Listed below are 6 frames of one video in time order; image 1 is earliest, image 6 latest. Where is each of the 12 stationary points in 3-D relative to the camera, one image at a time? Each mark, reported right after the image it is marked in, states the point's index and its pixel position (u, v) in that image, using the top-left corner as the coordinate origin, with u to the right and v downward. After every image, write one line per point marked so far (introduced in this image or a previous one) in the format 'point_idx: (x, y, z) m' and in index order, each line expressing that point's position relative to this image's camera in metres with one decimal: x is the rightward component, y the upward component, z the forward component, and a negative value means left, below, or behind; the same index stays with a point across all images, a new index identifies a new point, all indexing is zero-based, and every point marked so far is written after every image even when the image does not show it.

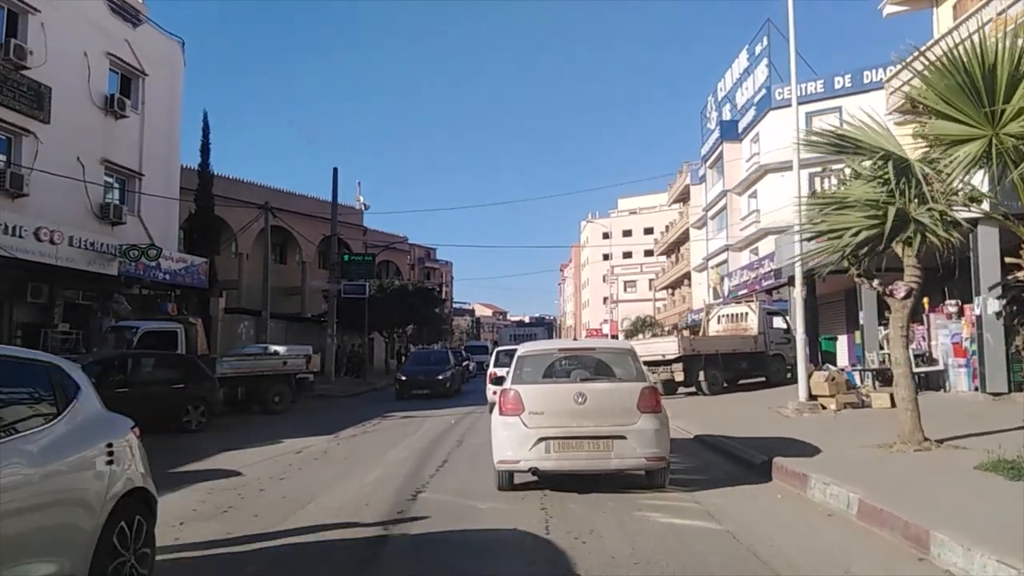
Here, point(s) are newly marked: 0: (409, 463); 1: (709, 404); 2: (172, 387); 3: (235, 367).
0: (-1.3, -2.2, +10.4) m
1: (+4.6, -2.7, +19.5) m
2: (-6.5, -1.9, +16.0) m
3: (-6.6, -1.9, +19.6) m
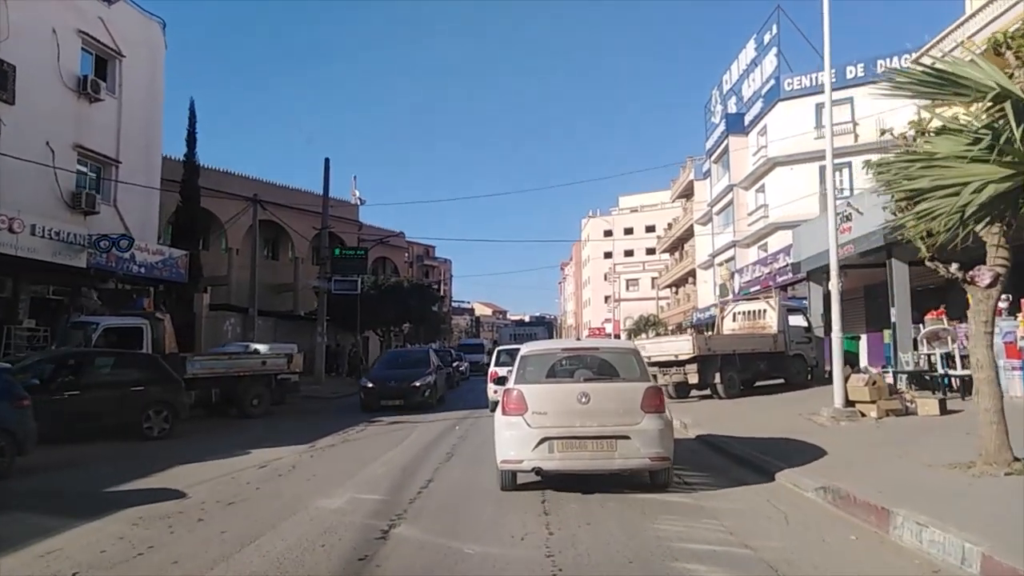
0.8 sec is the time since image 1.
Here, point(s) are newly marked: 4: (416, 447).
0: (-1.3, -2.1, +8.8) m
1: (+4.6, -2.6, +17.9) m
2: (-6.6, -1.8, +14.4) m
3: (-6.6, -1.7, +17.9) m
4: (-1.5, -2.4, +12.7) m
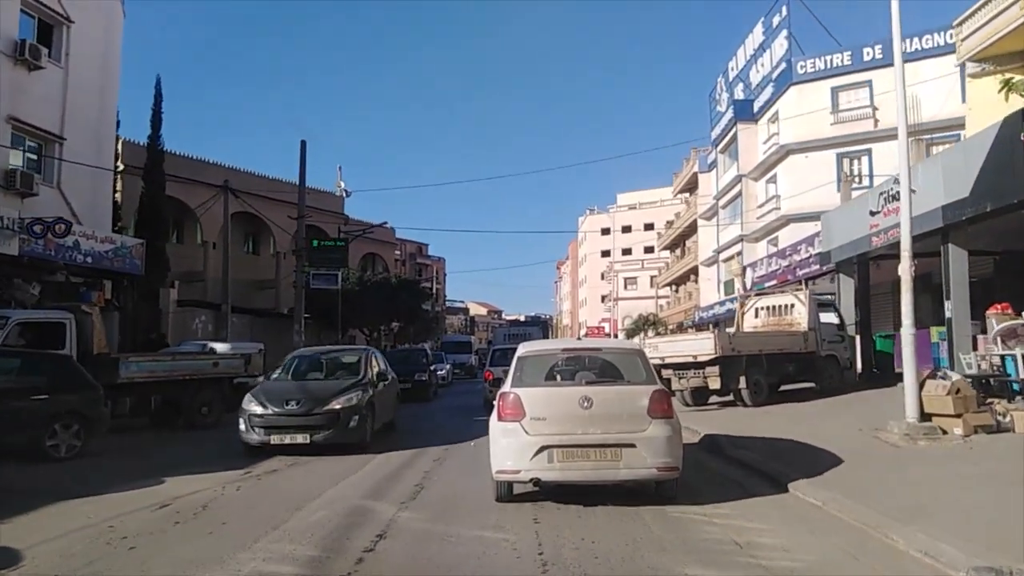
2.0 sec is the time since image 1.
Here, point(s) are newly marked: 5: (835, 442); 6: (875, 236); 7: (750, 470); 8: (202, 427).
0: (-1.4, -1.8, +6.1) m
1: (+4.4, -2.4, +15.3) m
2: (-6.7, -1.5, +11.7) m
3: (-6.7, -1.5, +15.3) m
4: (-1.6, -2.2, +10.0) m
5: (+4.6, -2.2, +12.0) m
6: (+7.9, +1.1, +18.3) m
7: (+3.3, -2.5, +11.4) m
8: (-6.1, -2.8, +16.5) m
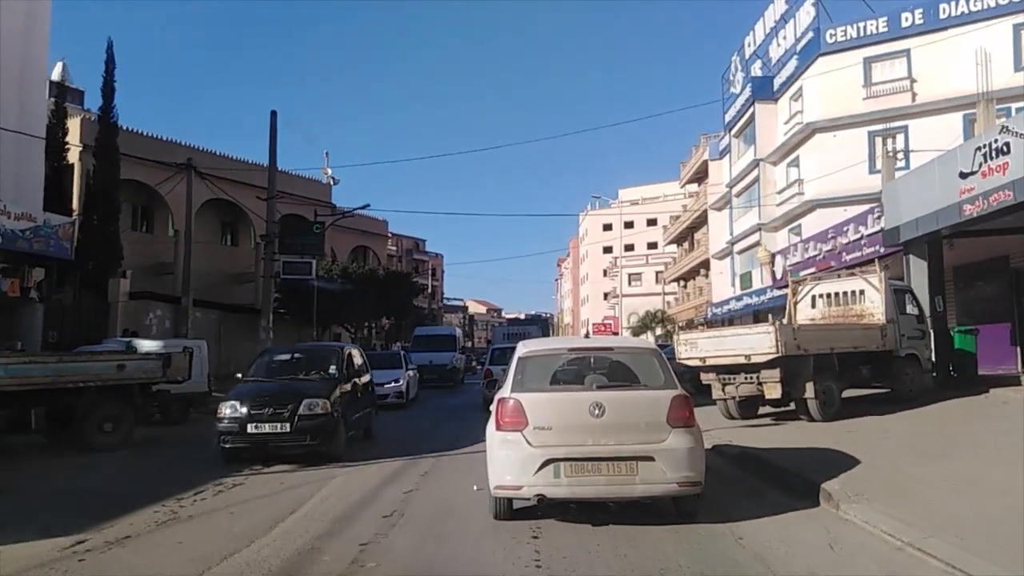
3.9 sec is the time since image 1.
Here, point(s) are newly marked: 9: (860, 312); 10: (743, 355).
0: (-1.5, -1.5, +2.3) m
1: (+4.4, -2.1, +11.4) m
2: (-6.7, -1.2, +7.8) m
3: (-6.8, -1.2, +11.4) m
4: (-1.6, -1.9, +6.1) m
5: (+4.6, -1.9, +8.1) m
6: (+7.9, +1.5, +14.4) m
7: (+3.2, -2.2, +7.6) m
8: (-6.2, -2.4, +12.7) m
9: (+6.2, -0.4, +14.8) m
10: (+3.5, -1.0, +12.6) m
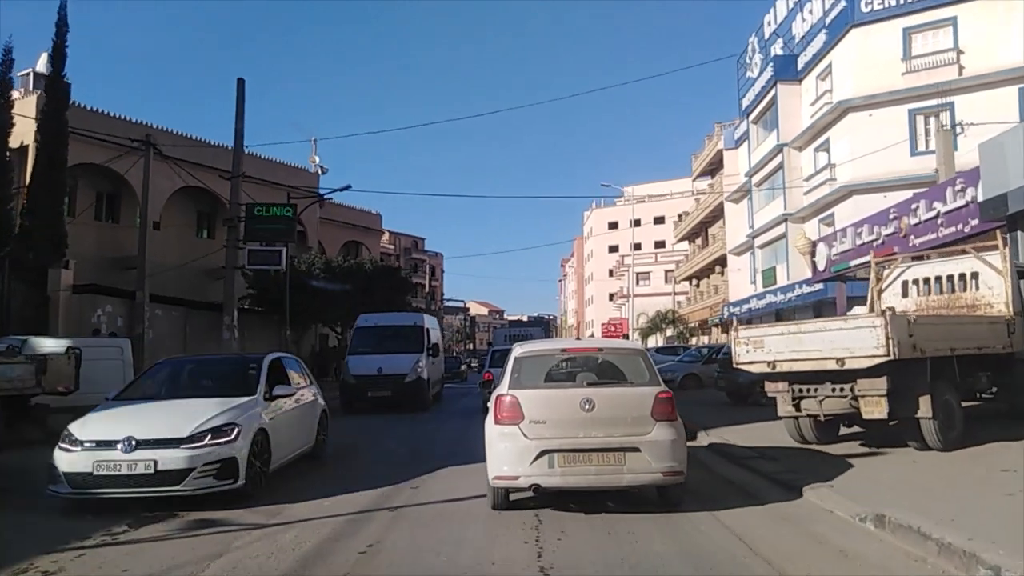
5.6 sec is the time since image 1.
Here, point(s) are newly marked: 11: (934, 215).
0: (-1.5, -1.3, -1.3) m
1: (+4.3, -1.8, +7.8) m
2: (-6.8, -1.0, +4.3) m
3: (-6.8, -0.9, +7.9) m
4: (-1.7, -1.6, +2.6) m
5: (+4.6, -1.6, +4.5) m
6: (+7.9, +1.7, +10.9) m
7: (+3.2, -1.9, +4.0) m
8: (-6.2, -2.2, +9.1) m
9: (+6.2, -0.2, +11.2) m
10: (+3.5, -0.8, +9.0) m
11: (+8.6, +1.5, +16.6) m
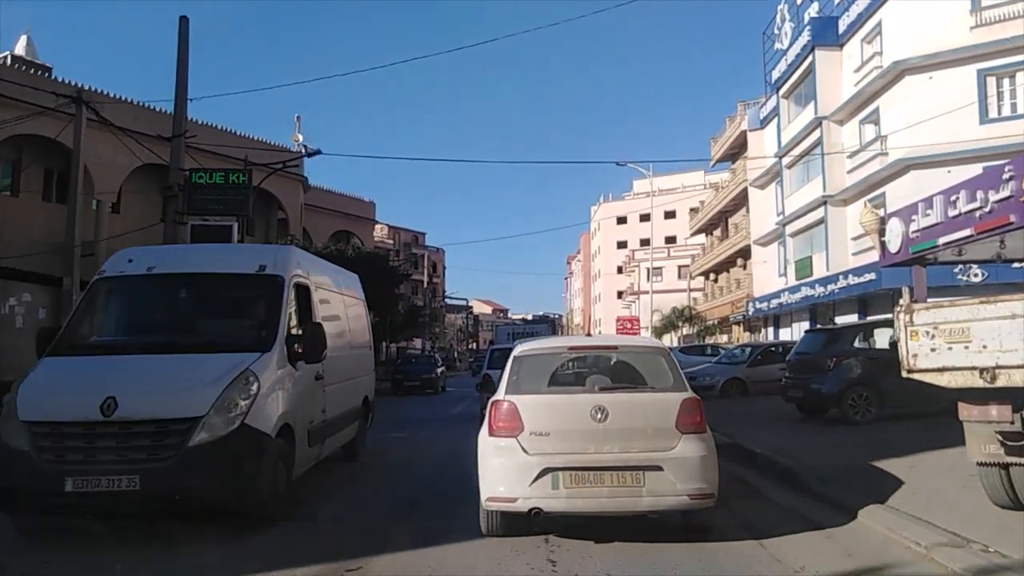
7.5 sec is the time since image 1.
0: (-1.6, -0.9, -5.7) m
1: (+4.3, -1.5, +3.4) m
2: (-6.8, -0.6, -0.1) m
3: (-6.8, -0.6, +3.5) m
4: (-1.7, -1.3, -1.8) m
5: (+4.6, -1.3, +0.1) m
6: (+7.9, +2.1, +6.4) m
7: (+3.2, -1.6, -0.4) m
8: (-6.2, -1.8, +4.7) m
9: (+6.2, +0.2, +6.8) m
10: (+3.5, -0.4, +4.6) m
11: (+8.6, +1.8, +12.2) m
